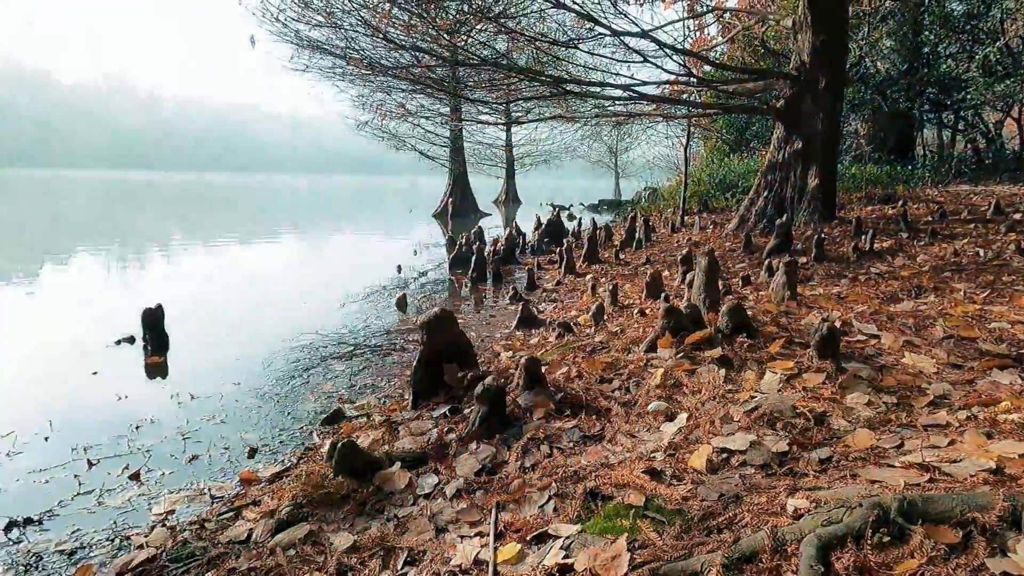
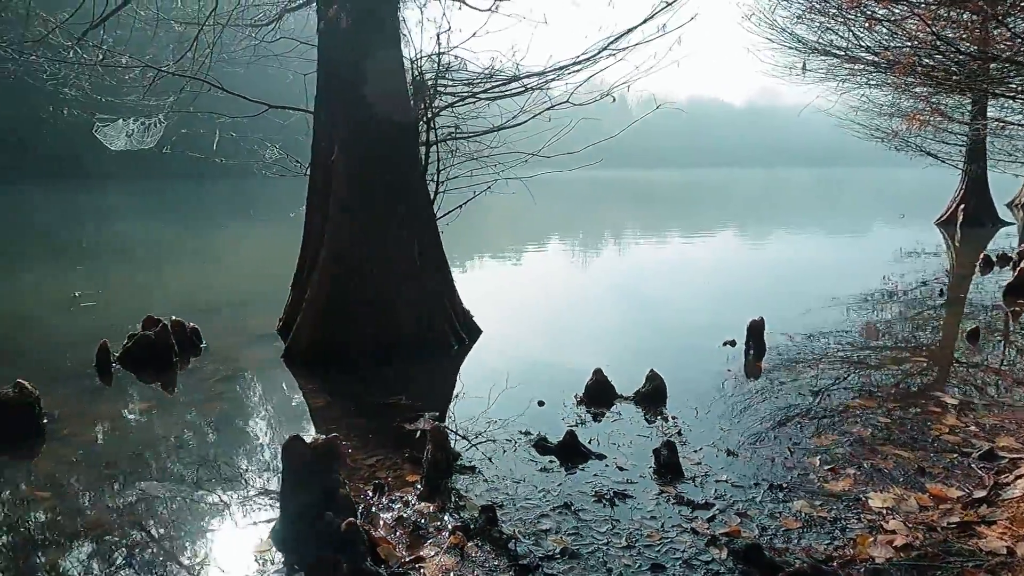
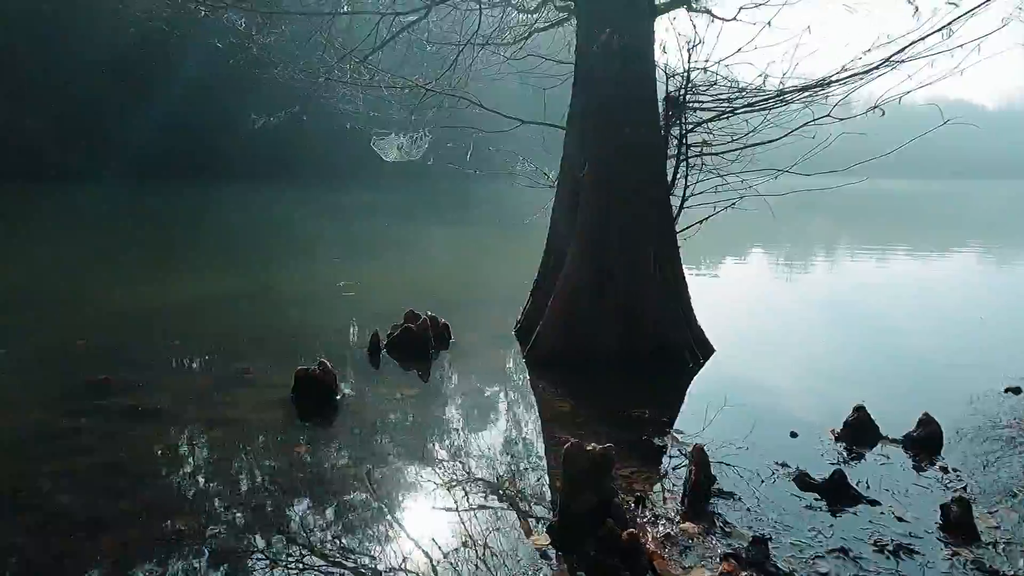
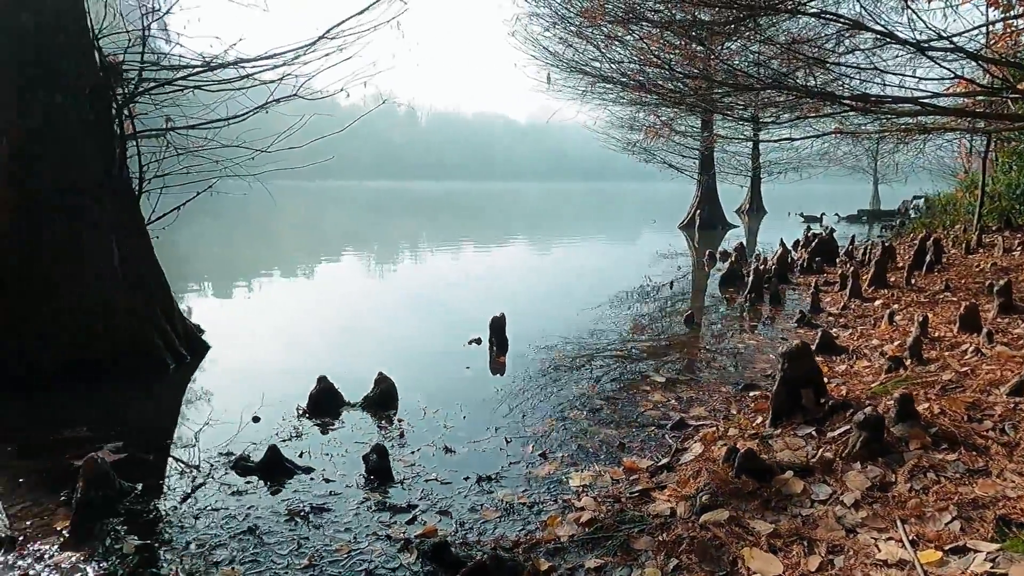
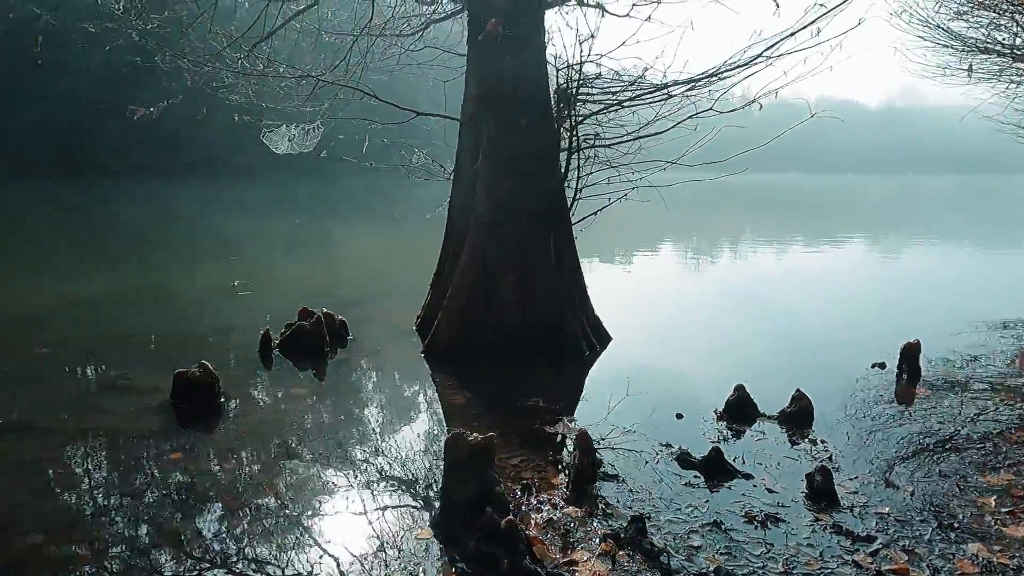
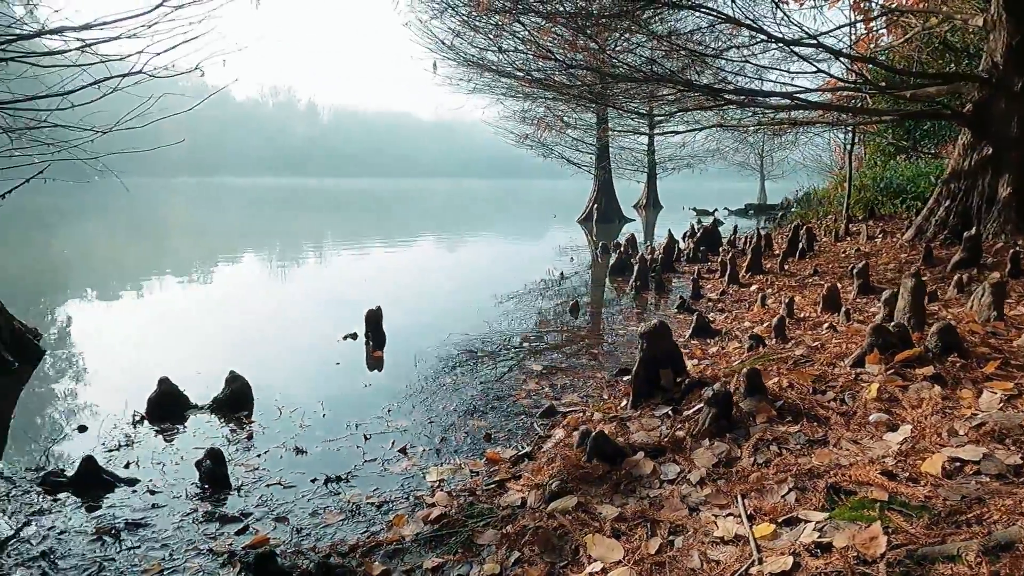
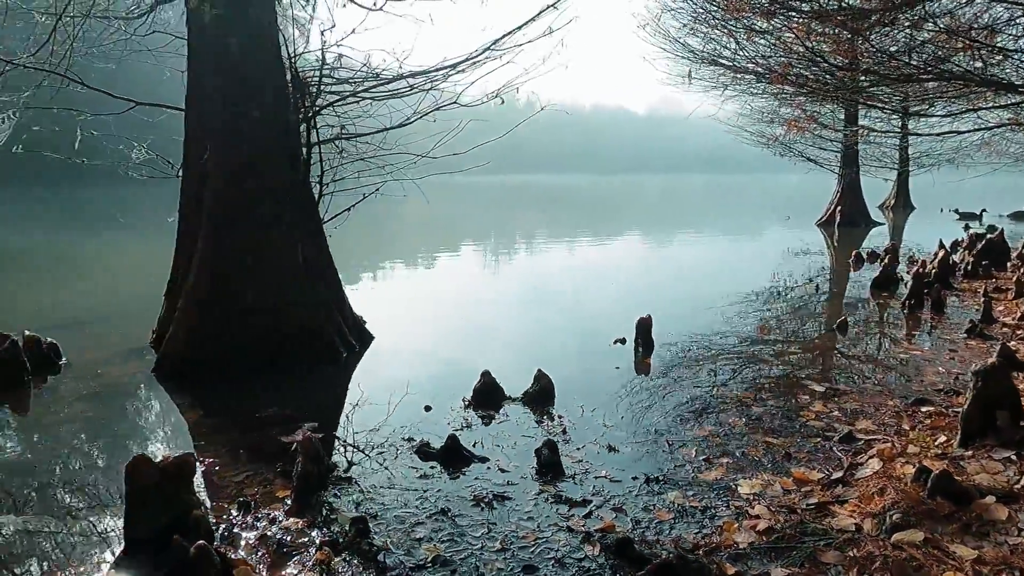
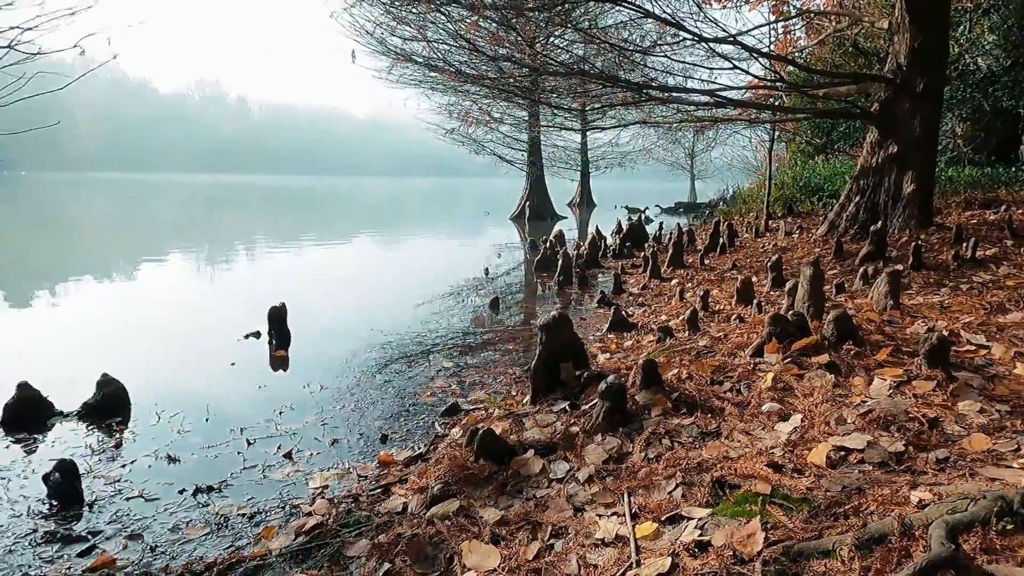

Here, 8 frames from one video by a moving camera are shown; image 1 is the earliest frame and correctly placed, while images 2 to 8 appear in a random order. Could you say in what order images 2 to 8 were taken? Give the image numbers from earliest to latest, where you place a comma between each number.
8, 6, 4, 7, 2, 5, 3
